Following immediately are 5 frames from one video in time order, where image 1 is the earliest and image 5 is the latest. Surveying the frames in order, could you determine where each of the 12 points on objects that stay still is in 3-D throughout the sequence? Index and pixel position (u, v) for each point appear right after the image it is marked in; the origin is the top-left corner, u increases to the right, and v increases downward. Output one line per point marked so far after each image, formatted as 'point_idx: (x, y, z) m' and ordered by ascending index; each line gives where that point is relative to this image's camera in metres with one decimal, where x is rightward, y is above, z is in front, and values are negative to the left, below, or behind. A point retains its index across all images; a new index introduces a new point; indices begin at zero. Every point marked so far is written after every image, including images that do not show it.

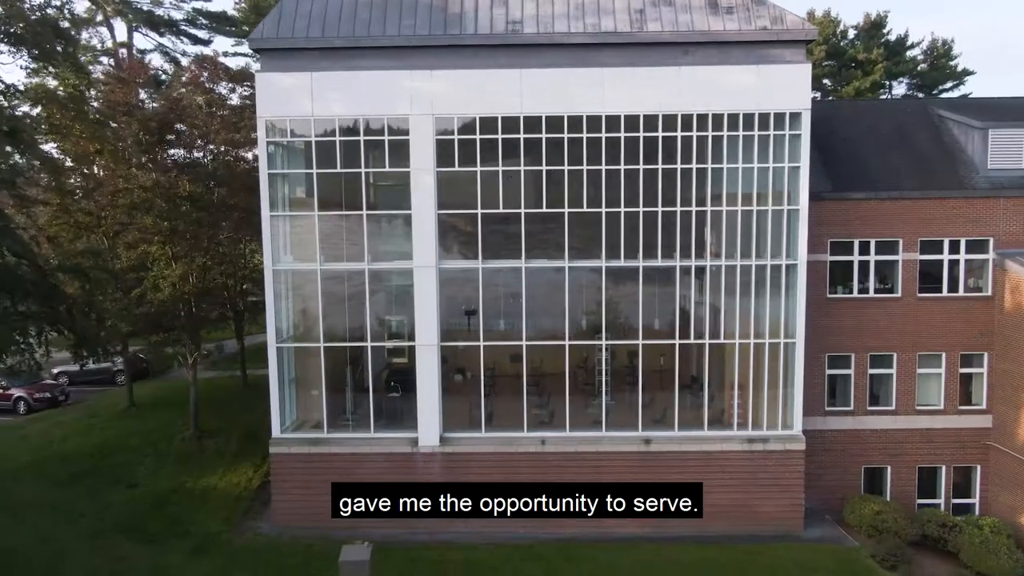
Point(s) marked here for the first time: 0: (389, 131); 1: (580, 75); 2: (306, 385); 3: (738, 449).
0: (-1.9, +2.5, +15.3) m
1: (+1.0, +3.3, +15.2) m
2: (-3.4, -1.6, +15.7) m
3: (+3.6, -2.6, +15.5) m
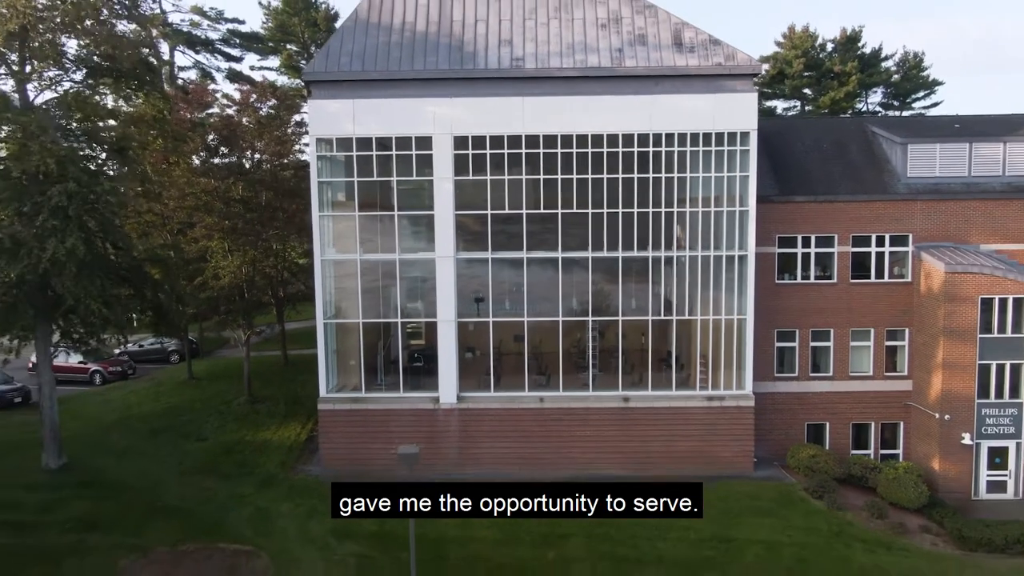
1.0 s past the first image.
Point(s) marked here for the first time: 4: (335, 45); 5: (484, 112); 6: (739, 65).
0: (-1.8, +2.7, +18.8) m
1: (+1.1, +3.6, +18.8) m
2: (-3.3, -1.3, +19.3) m
3: (+3.7, -2.3, +19.1) m
4: (-3.5, +4.8, +19.2) m
5: (-0.6, +3.4, +18.7) m
6: (+4.3, +4.3, +18.6) m
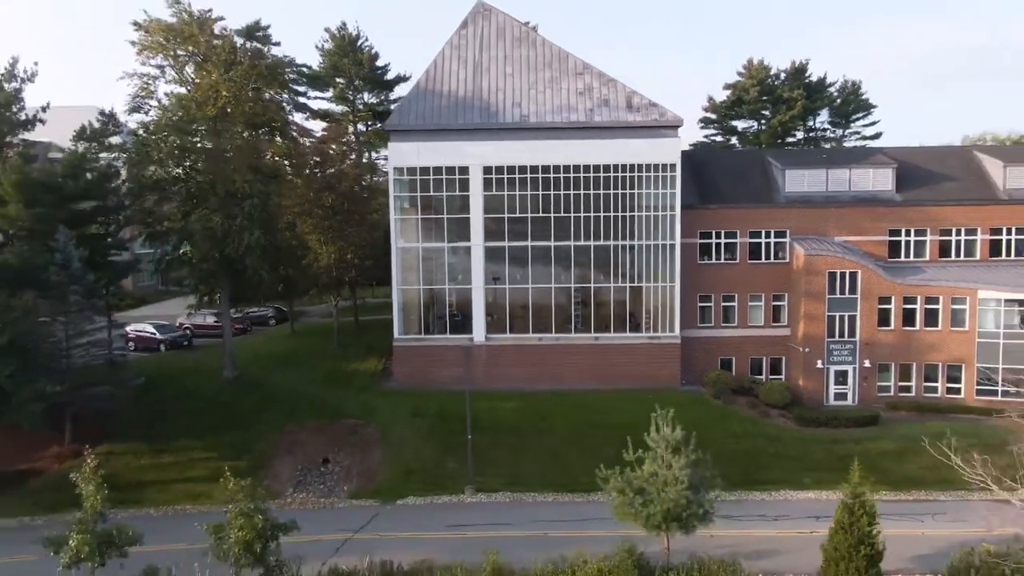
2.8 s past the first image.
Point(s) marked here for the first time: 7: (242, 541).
0: (-1.6, +3.4, +28.8) m
1: (+1.4, +4.2, +28.7) m
2: (-3.0, -0.7, +29.2) m
3: (+4.0, -1.6, +29.0) m
4: (-3.2, +5.4, +29.1) m
5: (-0.3, +4.0, +28.7) m
6: (+4.6, +4.9, +28.5) m
7: (-4.1, -3.8, +14.6) m
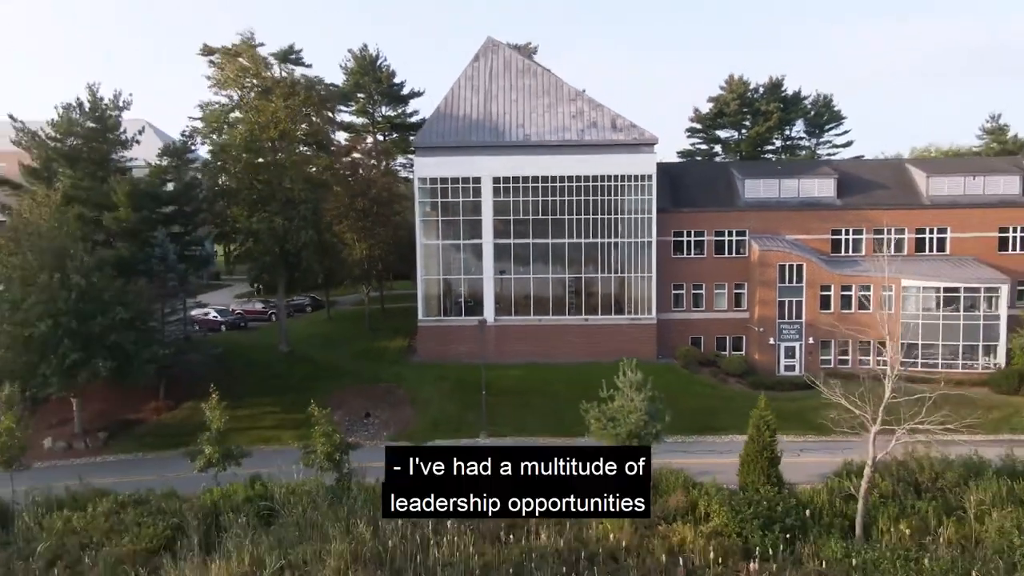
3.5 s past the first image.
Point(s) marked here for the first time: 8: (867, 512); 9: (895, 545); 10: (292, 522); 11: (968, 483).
0: (-1.4, +3.8, +34.7) m
1: (+1.5, +4.6, +34.7) m
2: (-2.9, -0.3, +35.2) m
3: (+4.1, -1.3, +35.0) m
4: (-3.0, +5.8, +35.1) m
5: (-0.1, +4.4, +34.6) m
6: (+4.7, +5.3, +34.5) m
7: (-3.9, -3.4, +20.6) m
8: (+6.8, -4.3, +18.8) m
9: (+6.8, -4.6, +17.5) m
10: (-4.1, -4.4, +18.4) m
11: (+9.3, -3.9, +19.9) m
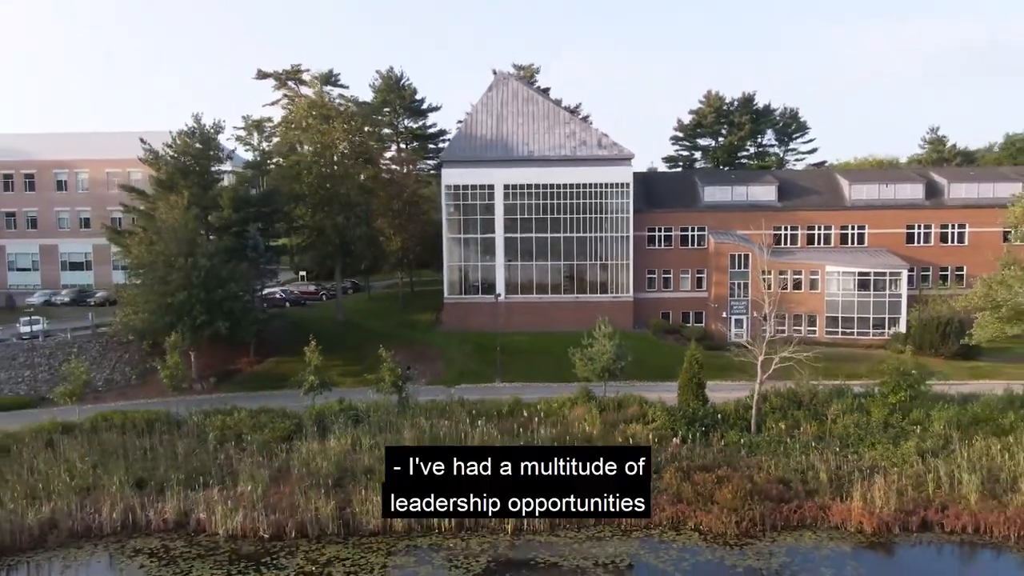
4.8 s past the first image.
0: (-1.1, +4.5, +43.9) m
1: (+1.8, +5.3, +43.8) m
2: (-2.6, +0.4, +44.4) m
3: (+4.4, -0.6, +44.1) m
4: (-2.7, +6.5, +44.2) m
5: (+0.2, +5.1, +43.8) m
6: (+5.0, +6.0, +43.6) m
7: (-3.6, -2.8, +29.8) m
8: (+7.1, -3.7, +28.0) m
9: (+7.1, -4.0, +26.7) m
10: (-3.9, -3.8, +27.6) m
11: (+9.5, -3.3, +29.0) m
